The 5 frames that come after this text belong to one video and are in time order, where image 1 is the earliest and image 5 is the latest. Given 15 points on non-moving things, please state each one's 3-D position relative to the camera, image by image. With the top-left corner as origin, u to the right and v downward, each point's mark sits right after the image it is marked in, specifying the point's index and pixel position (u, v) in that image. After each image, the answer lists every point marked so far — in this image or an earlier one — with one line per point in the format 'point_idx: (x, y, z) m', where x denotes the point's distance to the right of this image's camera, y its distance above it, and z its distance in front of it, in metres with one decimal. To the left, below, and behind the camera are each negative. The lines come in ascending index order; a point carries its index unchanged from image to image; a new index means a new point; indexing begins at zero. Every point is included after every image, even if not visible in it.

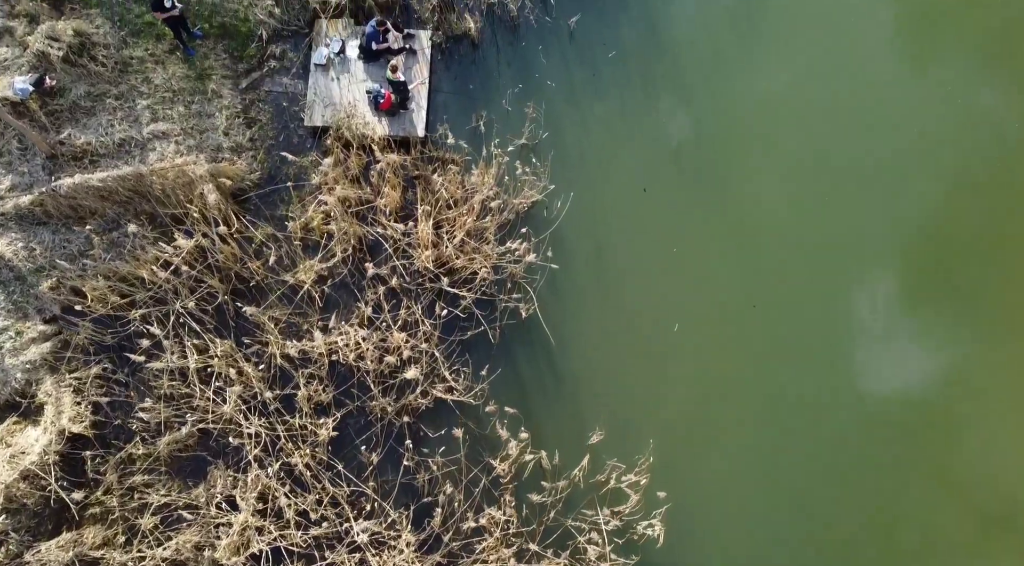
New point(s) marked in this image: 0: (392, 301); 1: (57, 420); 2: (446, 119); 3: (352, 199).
0: (-1.4, -0.2, +11.6) m
1: (-5.0, -1.5, +10.6) m
2: (-0.8, +2.1, +12.2) m
3: (-1.9, +1.0, +11.6) m
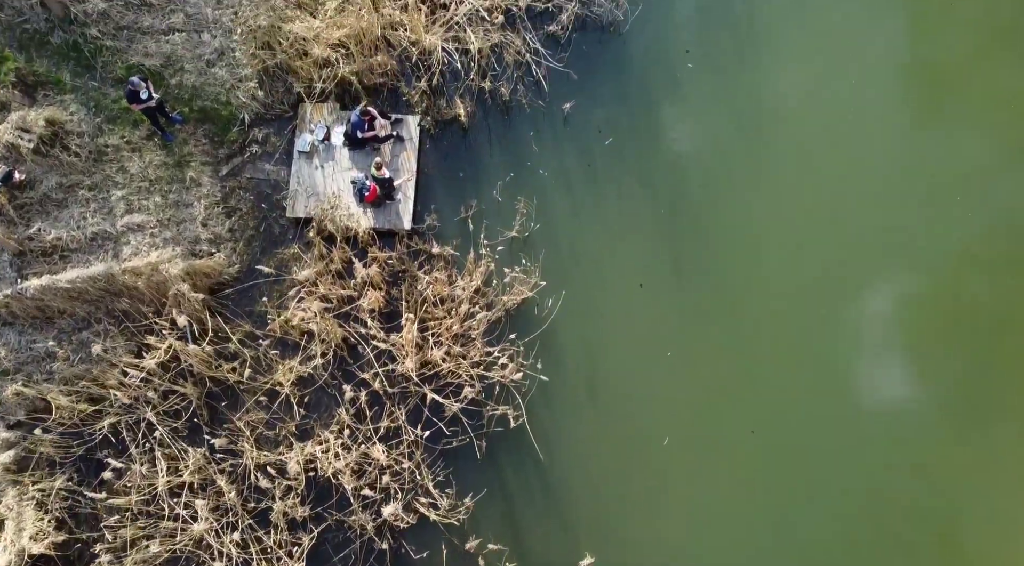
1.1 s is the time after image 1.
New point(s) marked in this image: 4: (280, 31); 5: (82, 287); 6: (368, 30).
0: (-1.6, -1.4, +11.0) m
1: (-5.1, -2.6, +10.0) m
2: (-1.0, +0.9, +11.8) m
3: (-2.1, -0.2, +11.1) m
4: (-2.6, +3.0, +10.7) m
5: (-4.7, 0.0, +10.6) m
6: (-1.7, +3.0, +10.8) m
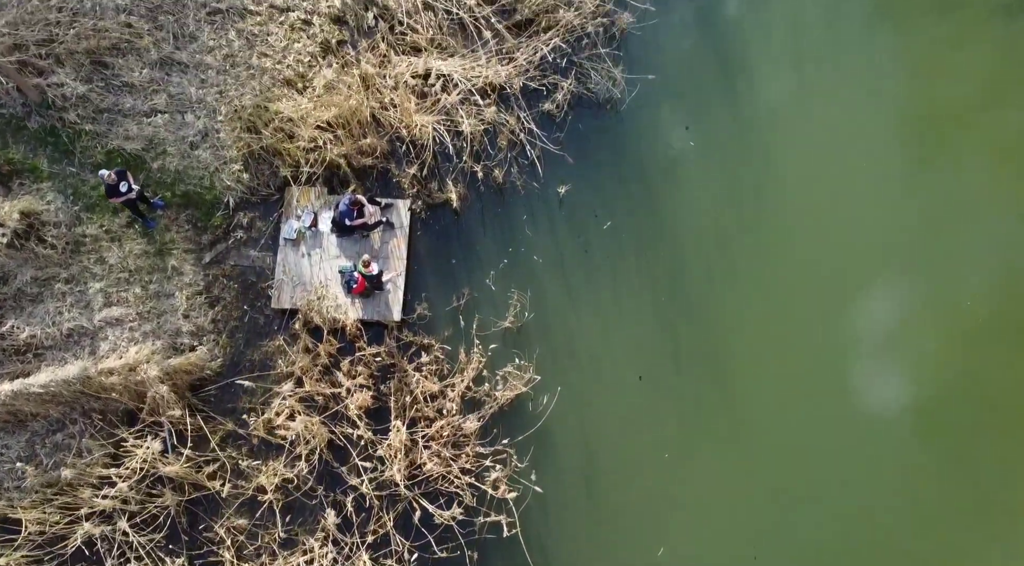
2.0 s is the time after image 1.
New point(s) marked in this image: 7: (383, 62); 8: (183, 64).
0: (-1.7, -2.5, +10.7) m
1: (-5.2, -3.7, +9.6) m
2: (-1.1, -0.2, +11.4) m
3: (-2.2, -1.3, +10.7) m
4: (-2.6, +1.9, +10.3) m
5: (-4.8, -1.1, +10.3) m
6: (-1.7, +1.9, +10.4) m
7: (-1.4, +2.4, +10.3) m
8: (-3.5, +2.4, +10.1) m
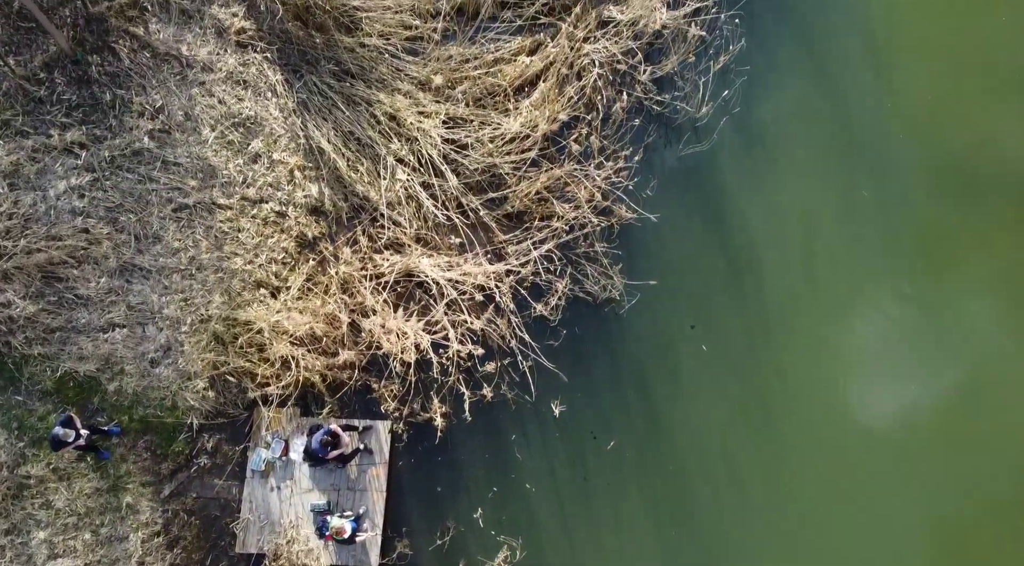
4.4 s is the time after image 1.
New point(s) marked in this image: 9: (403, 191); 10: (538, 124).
0: (-1.5, -4.7, +8.8) m
1: (-5.0, -5.8, +7.3) m
2: (-1.0, -2.6, +10.0) m
3: (-2.1, -3.5, +9.1) m
4: (-2.7, -0.4, +9.4) m
5: (-4.7, -3.4, +8.6) m
6: (-1.8, -0.3, +9.6) m
7: (-1.5, +0.2, +9.6) m
8: (-3.6, +0.2, +9.4) m
9: (-1.1, +0.9, +9.6) m
10: (+0.3, +1.6, +9.7) m
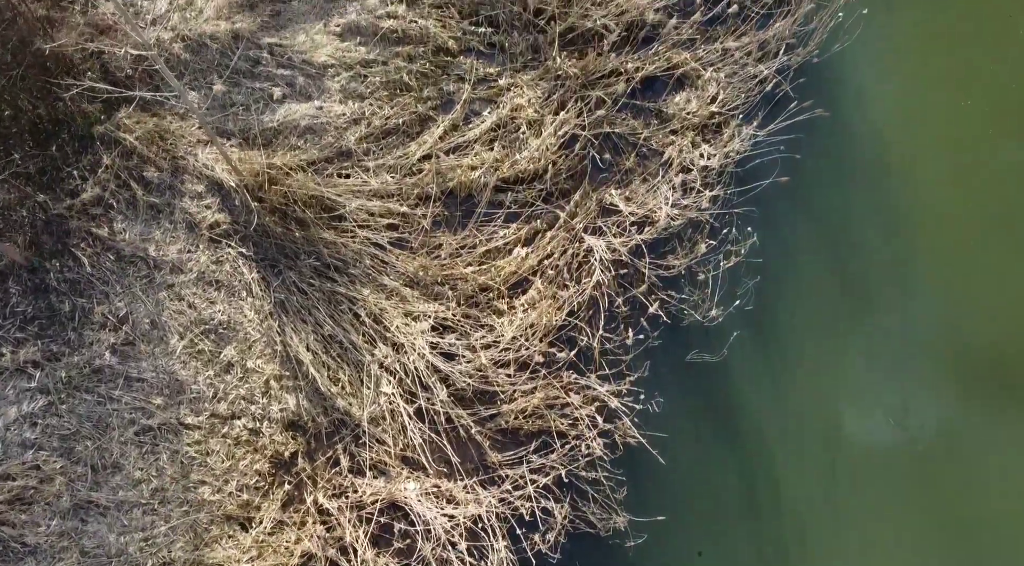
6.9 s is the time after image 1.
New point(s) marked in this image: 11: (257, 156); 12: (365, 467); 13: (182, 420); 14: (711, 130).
0: (-1.3, -6.4, +6.7) m
1: (-4.7, -7.2, +5.0) m
2: (-0.9, -4.7, +8.5) m
3: (-1.9, -5.4, +7.3) m
4: (-2.7, -2.5, +8.4) m
5: (-4.6, -5.2, +6.8) m
6: (-1.8, -2.4, +8.6) m
7: (-1.5, -1.9, +8.7) m
8: (-3.6, -2.0, +8.4) m
9: (-1.1, -1.2, +8.9) m
10: (+0.2, -0.5, +9.2) m
11: (-2.4, +1.2, +9.3) m
12: (-1.3, -1.7, +8.8) m
13: (-2.9, -1.3, +8.6) m
14: (+2.0, +1.5, +9.9) m
